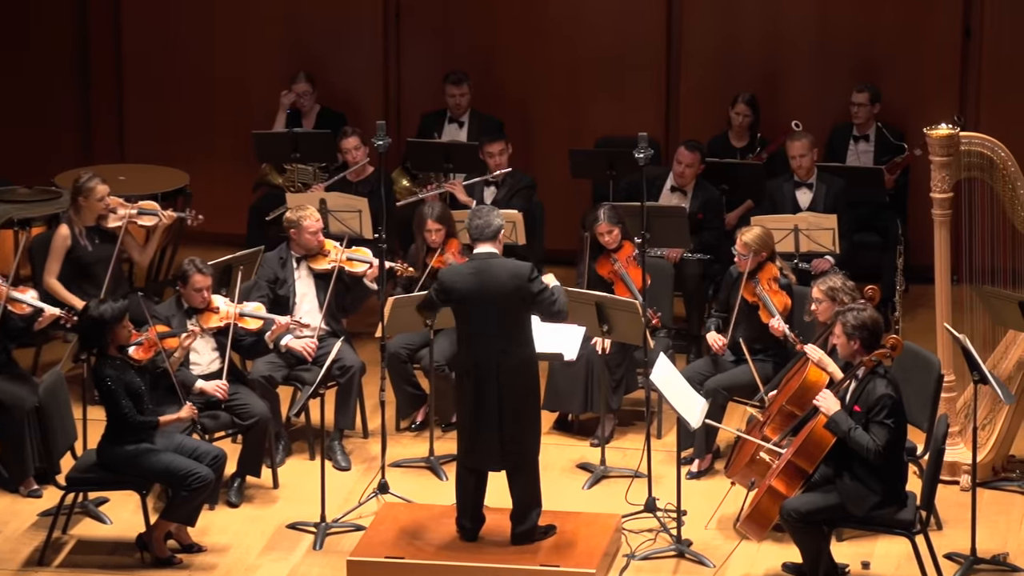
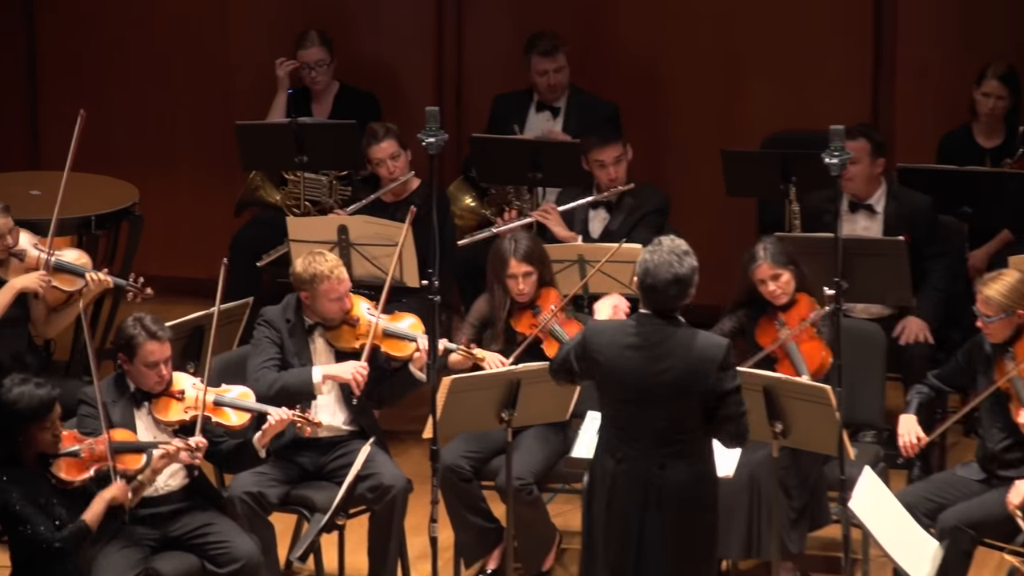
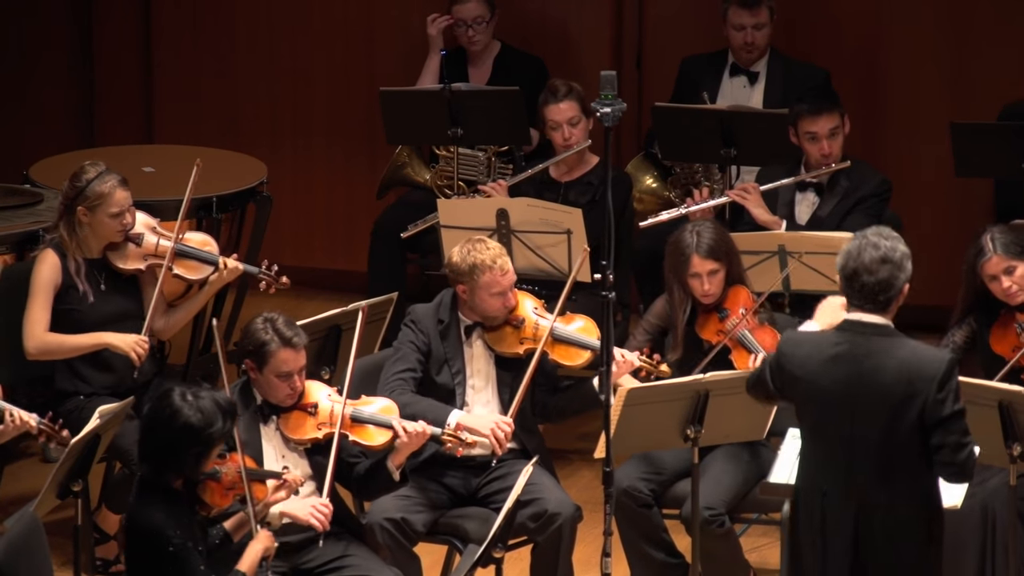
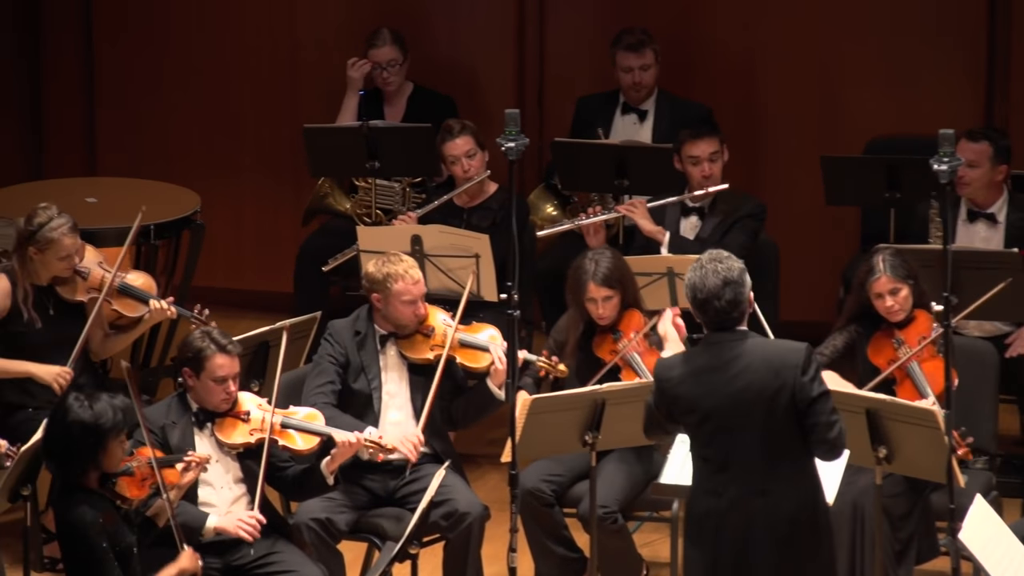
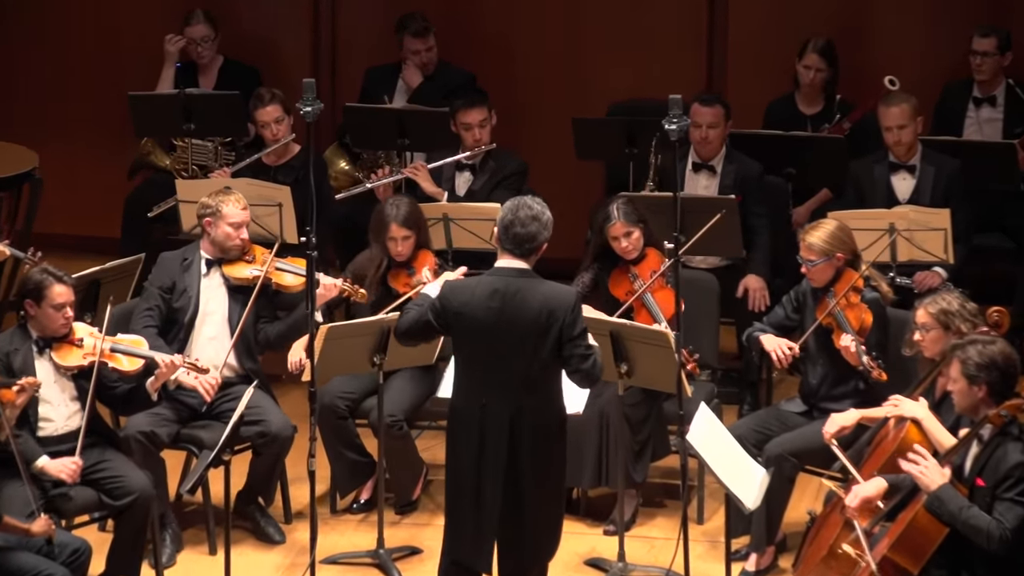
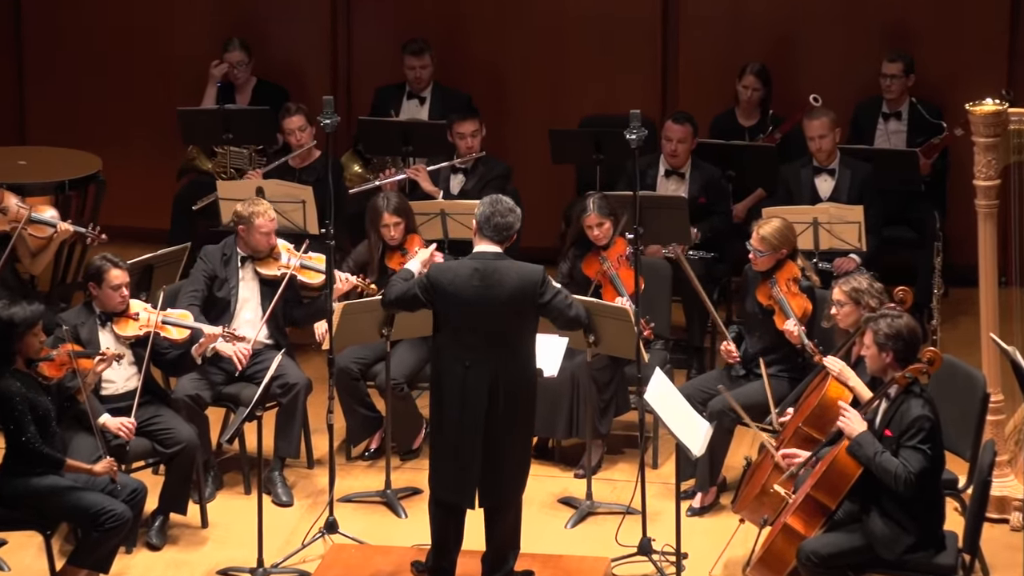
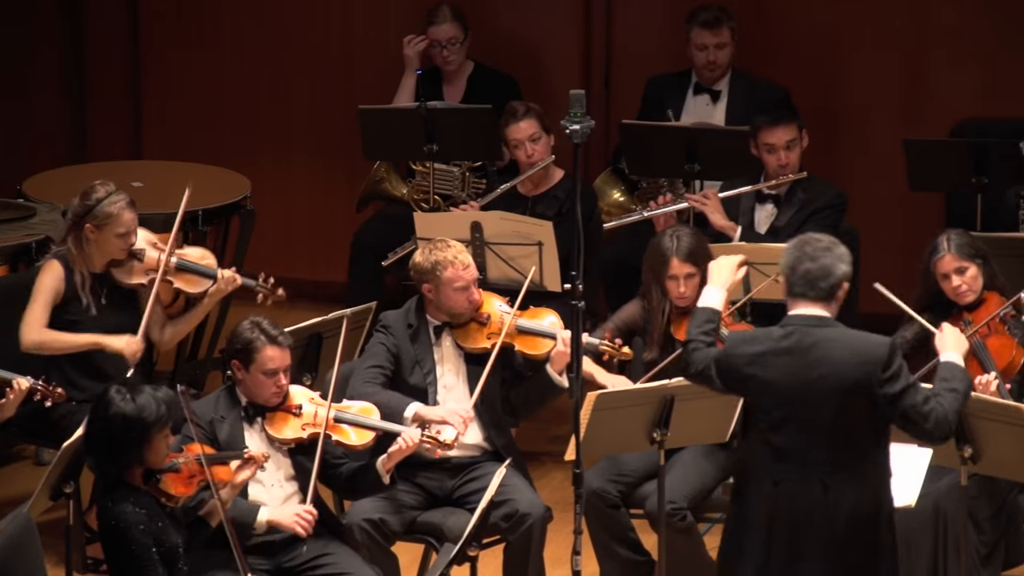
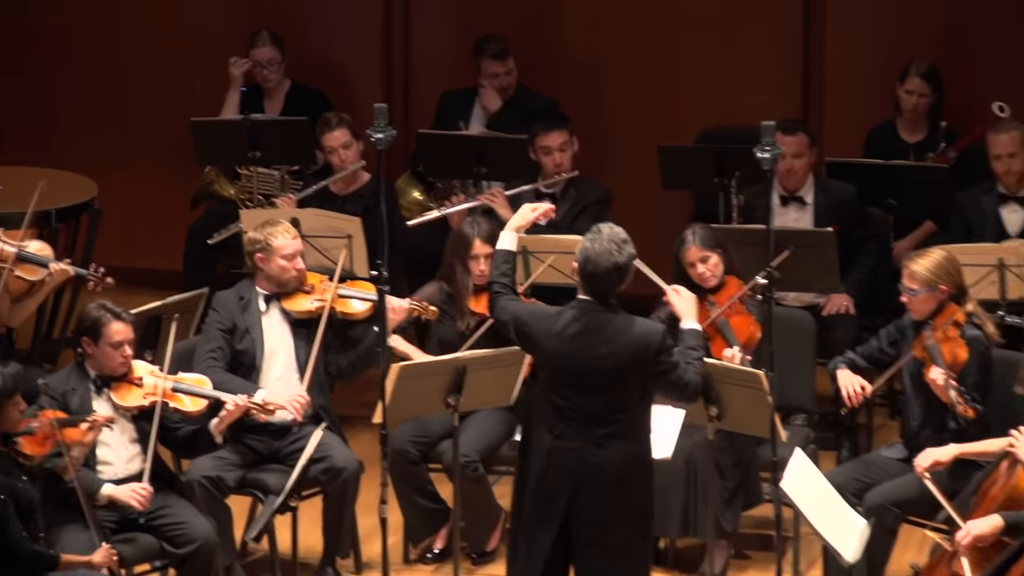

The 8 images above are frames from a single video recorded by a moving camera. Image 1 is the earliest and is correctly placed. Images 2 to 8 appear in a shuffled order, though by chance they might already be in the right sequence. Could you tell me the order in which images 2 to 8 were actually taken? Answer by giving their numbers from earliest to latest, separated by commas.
6, 5, 8, 2, 4, 7, 3
